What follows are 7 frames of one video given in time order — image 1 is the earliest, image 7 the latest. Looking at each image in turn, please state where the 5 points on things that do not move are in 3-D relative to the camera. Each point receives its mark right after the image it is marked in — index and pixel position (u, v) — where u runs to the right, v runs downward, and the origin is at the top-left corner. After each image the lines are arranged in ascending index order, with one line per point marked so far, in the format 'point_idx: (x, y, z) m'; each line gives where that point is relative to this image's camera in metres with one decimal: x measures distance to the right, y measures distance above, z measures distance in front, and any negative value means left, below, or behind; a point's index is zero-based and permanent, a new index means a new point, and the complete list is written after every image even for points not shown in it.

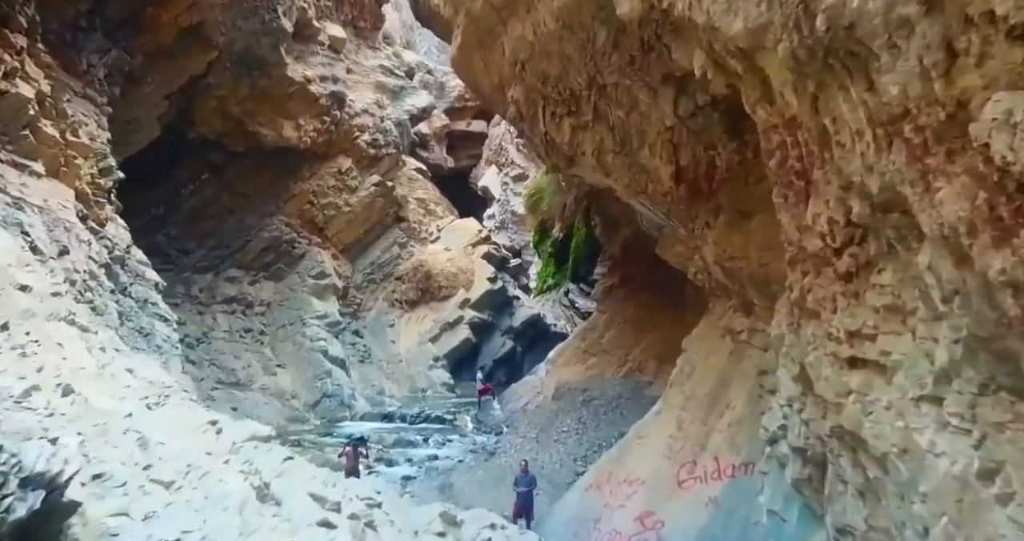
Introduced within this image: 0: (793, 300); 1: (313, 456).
0: (+2.0, -0.2, +3.8) m
1: (-3.7, -3.5, +10.2) m
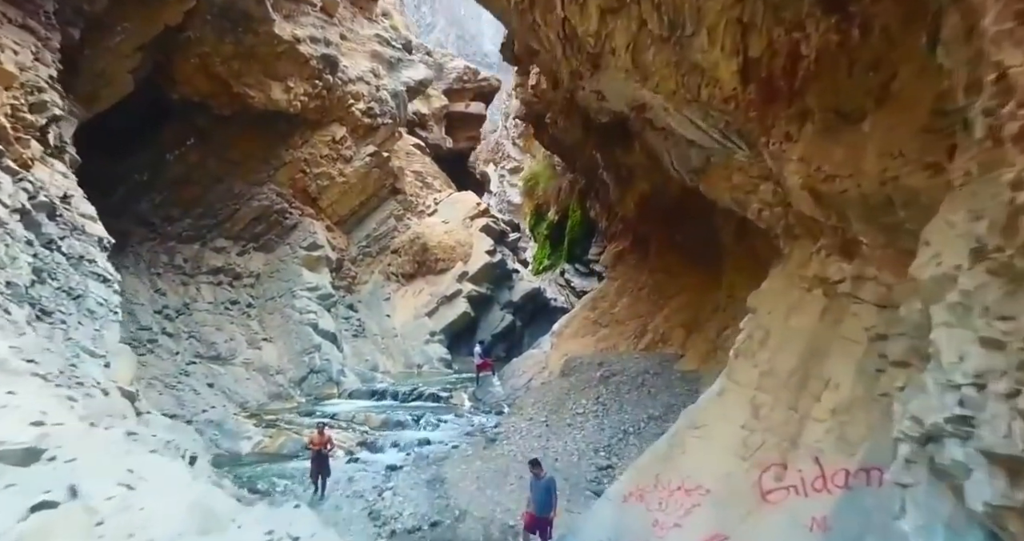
0: (+2.0, +0.3, +2.2) m
1: (-3.7, -2.8, +8.8) m
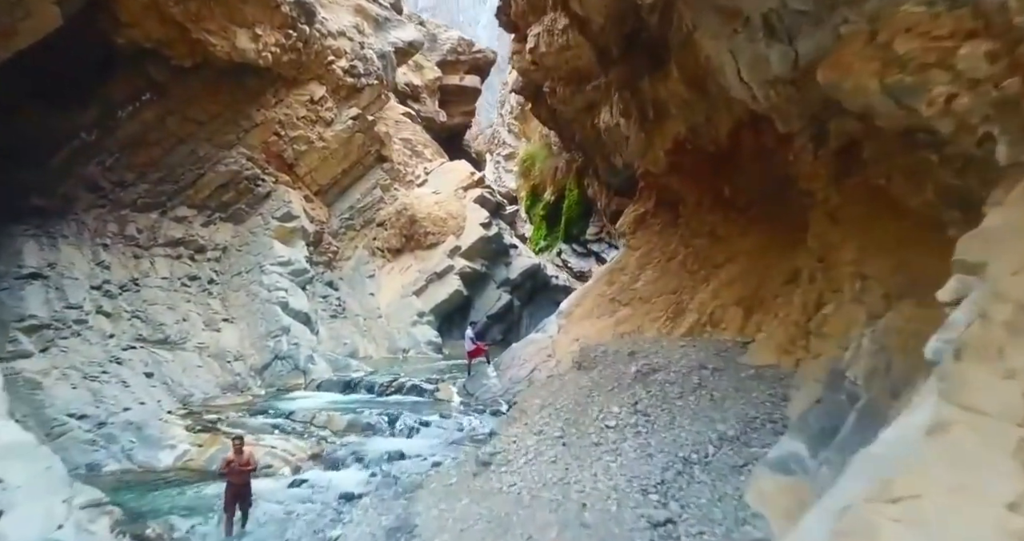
0: (+2.1, +0.5, +0.2) m
1: (-3.7, -2.3, +6.8) m
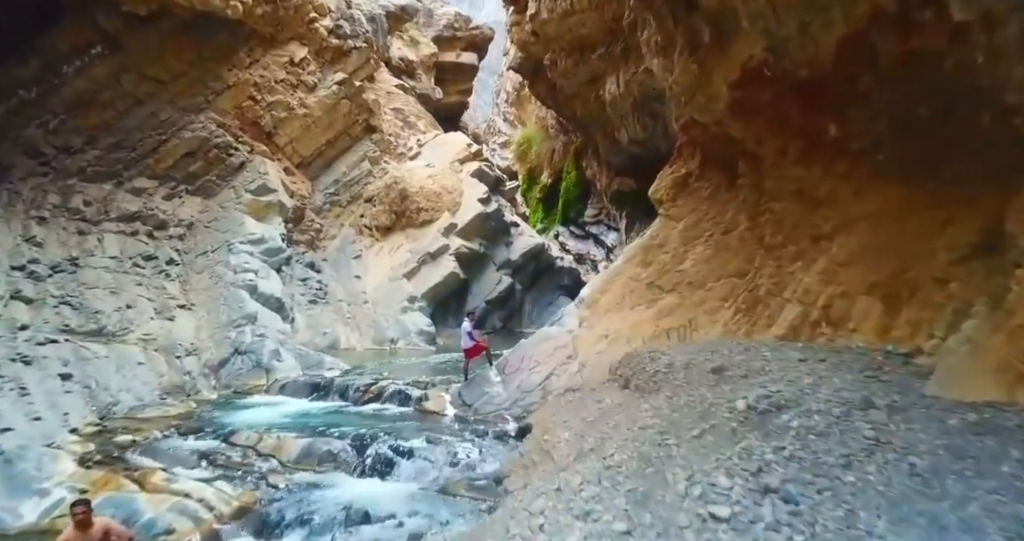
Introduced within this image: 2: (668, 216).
0: (+2.2, +0.5, -1.9) m
1: (-3.6, -2.0, +4.8) m
2: (+2.3, +0.8, +8.3) m
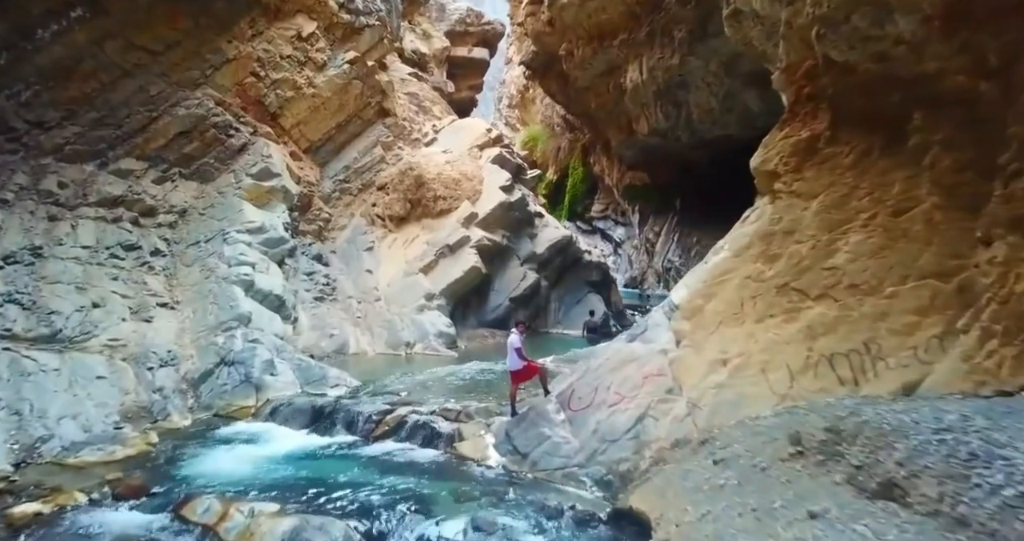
0: (+2.8, +0.5, -4.2) m
1: (-2.9, -2.0, +2.7) m
2: (+3.1, +0.9, +6.1) m
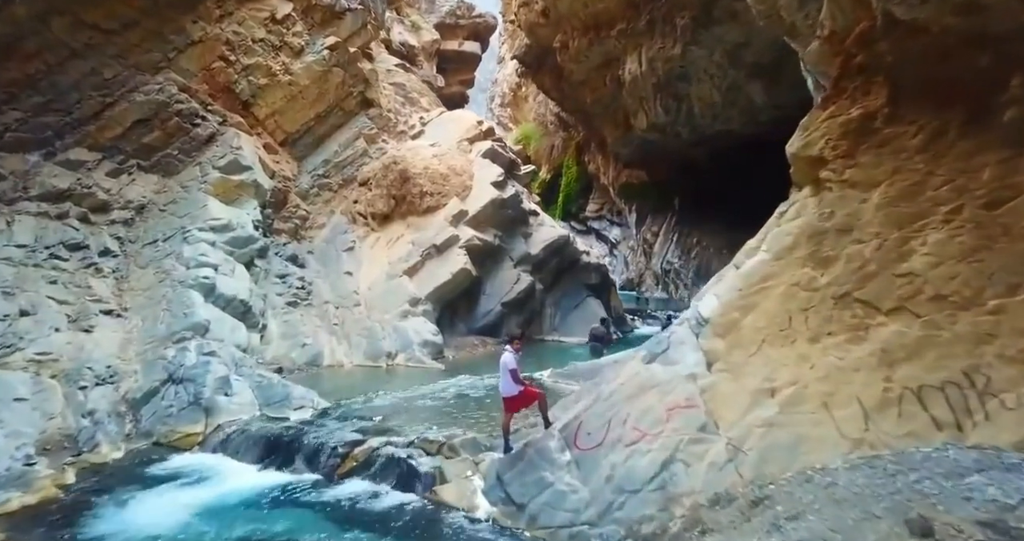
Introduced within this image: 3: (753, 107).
0: (+2.9, +0.4, -5.3) m
1: (-2.9, -2.0, +1.5) m
2: (+3.0, +0.8, +5.0) m
3: (+7.7, +5.2, +17.2) m
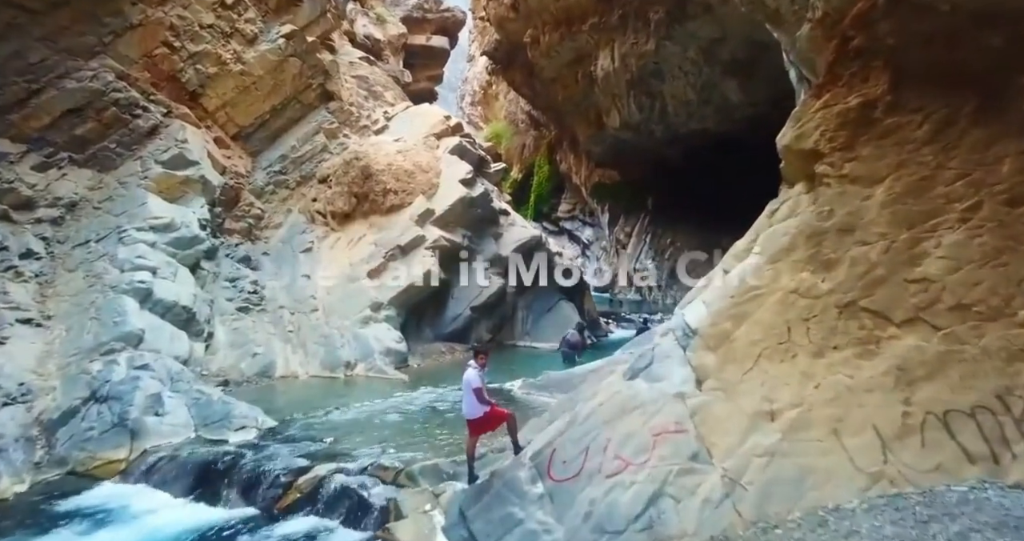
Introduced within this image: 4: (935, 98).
0: (+3.1, +0.4, -5.7) m
1: (-3.0, -2.1, +0.7) m
2: (+2.7, +0.8, +4.5) m
3: (+6.7, +5.2, +16.9) m
4: (+3.4, +1.4, +4.3) m
